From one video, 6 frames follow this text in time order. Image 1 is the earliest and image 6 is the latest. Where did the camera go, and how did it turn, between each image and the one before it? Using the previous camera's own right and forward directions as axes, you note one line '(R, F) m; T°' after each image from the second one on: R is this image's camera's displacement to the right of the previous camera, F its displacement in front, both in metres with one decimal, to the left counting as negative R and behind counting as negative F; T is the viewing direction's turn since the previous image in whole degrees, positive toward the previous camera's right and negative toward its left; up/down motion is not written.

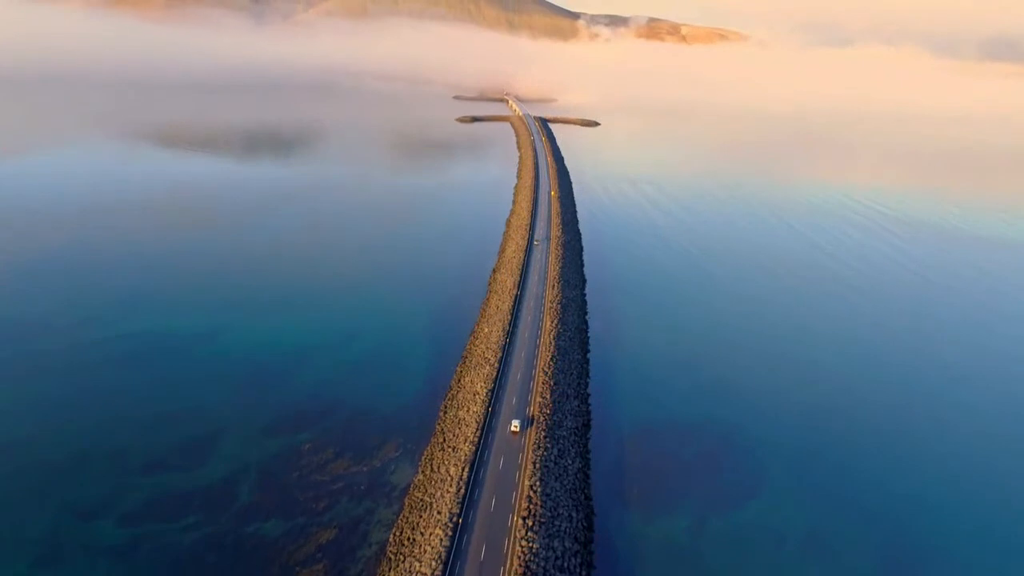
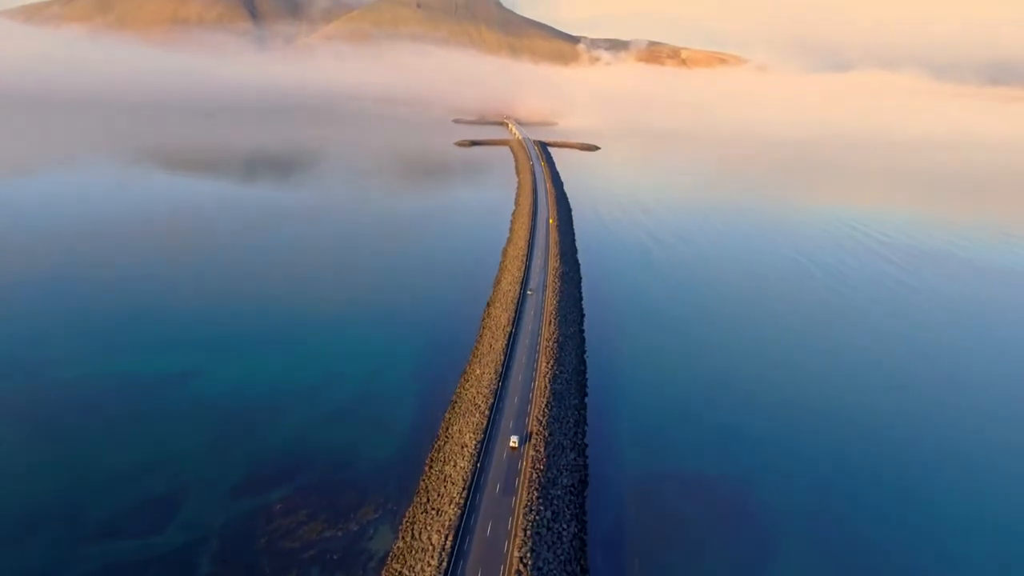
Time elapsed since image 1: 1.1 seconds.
(+0.3, +1.5) m; 0°
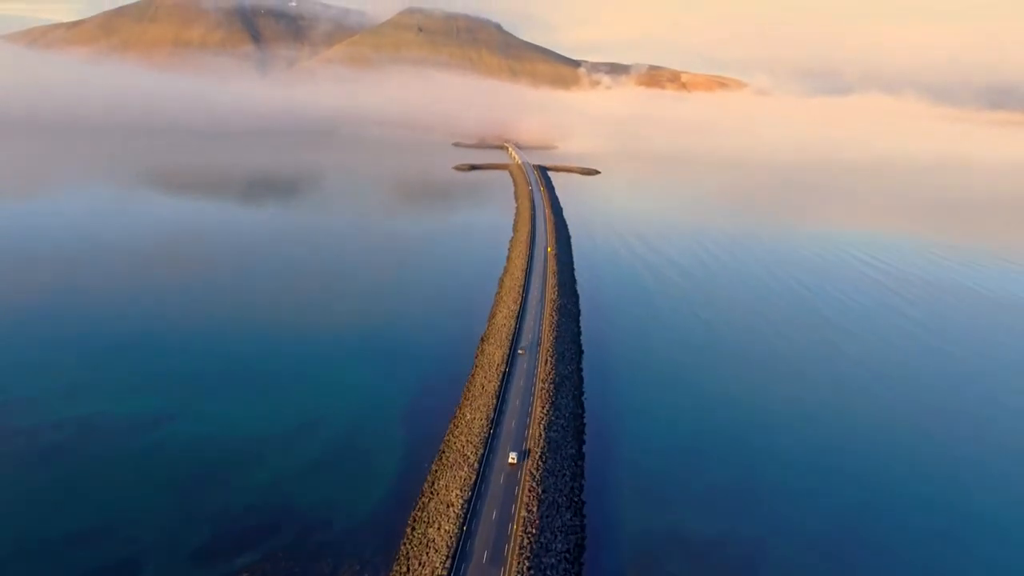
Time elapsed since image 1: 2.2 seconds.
(+0.3, +1.4) m; 0°
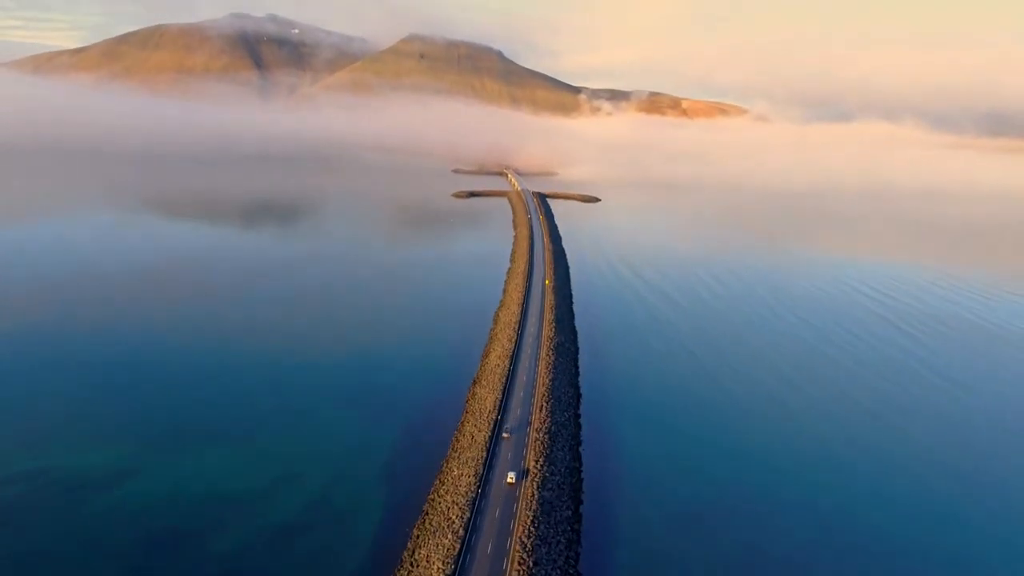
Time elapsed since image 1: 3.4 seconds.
(+0.4, +1.7) m; 0°
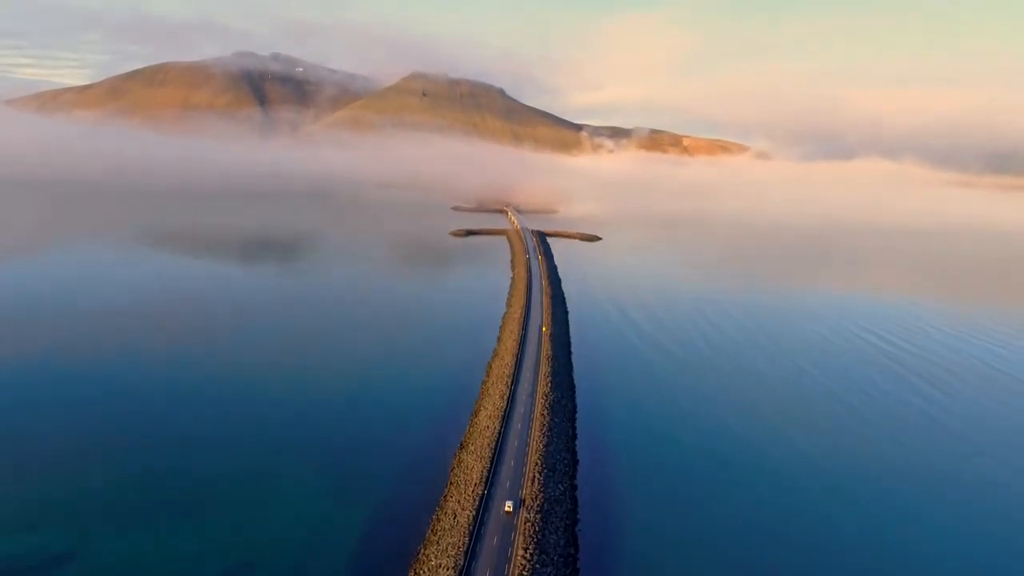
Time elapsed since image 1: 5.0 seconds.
(+0.5, +2.4) m; 0°
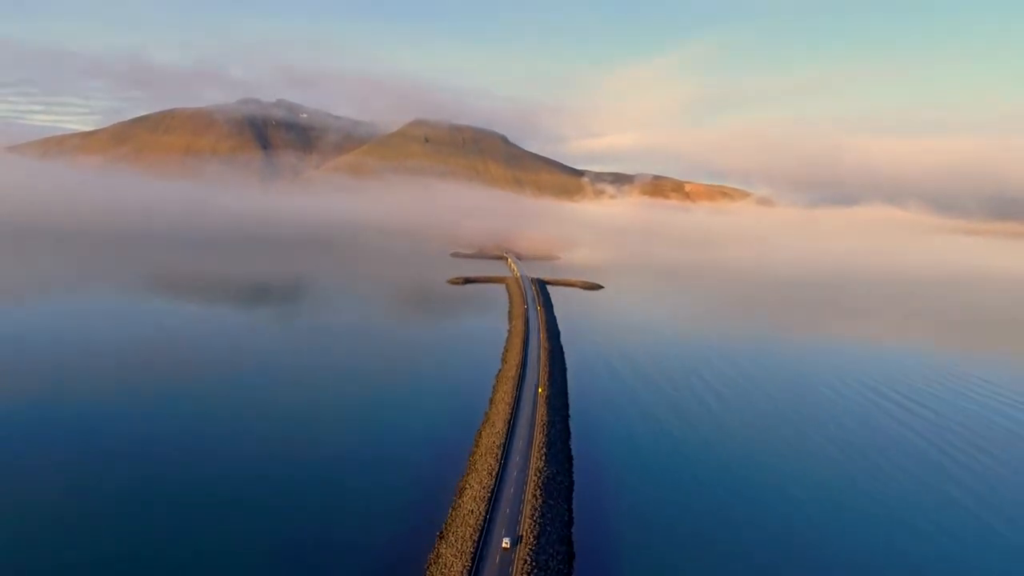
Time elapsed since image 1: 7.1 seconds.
(+0.6, +2.8) m; 0°
